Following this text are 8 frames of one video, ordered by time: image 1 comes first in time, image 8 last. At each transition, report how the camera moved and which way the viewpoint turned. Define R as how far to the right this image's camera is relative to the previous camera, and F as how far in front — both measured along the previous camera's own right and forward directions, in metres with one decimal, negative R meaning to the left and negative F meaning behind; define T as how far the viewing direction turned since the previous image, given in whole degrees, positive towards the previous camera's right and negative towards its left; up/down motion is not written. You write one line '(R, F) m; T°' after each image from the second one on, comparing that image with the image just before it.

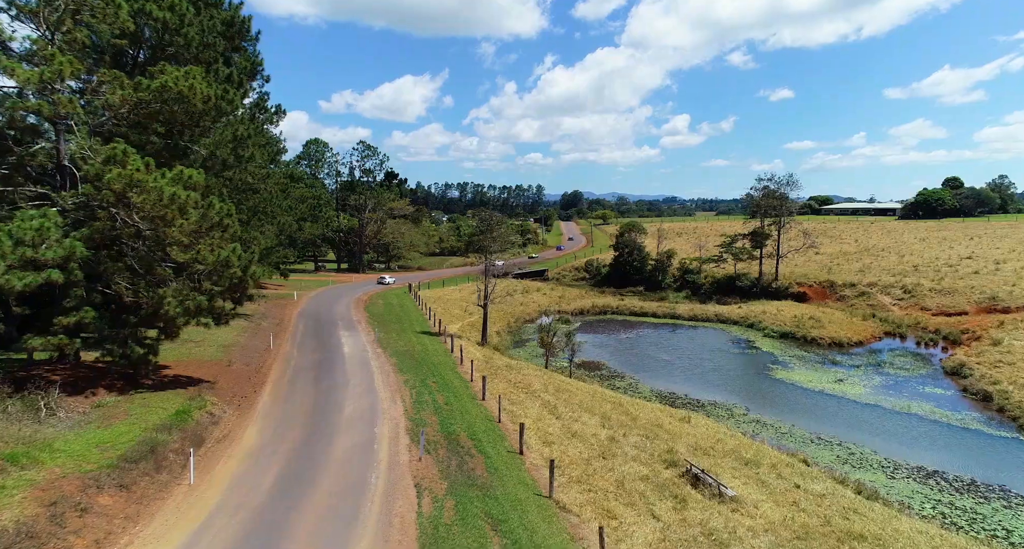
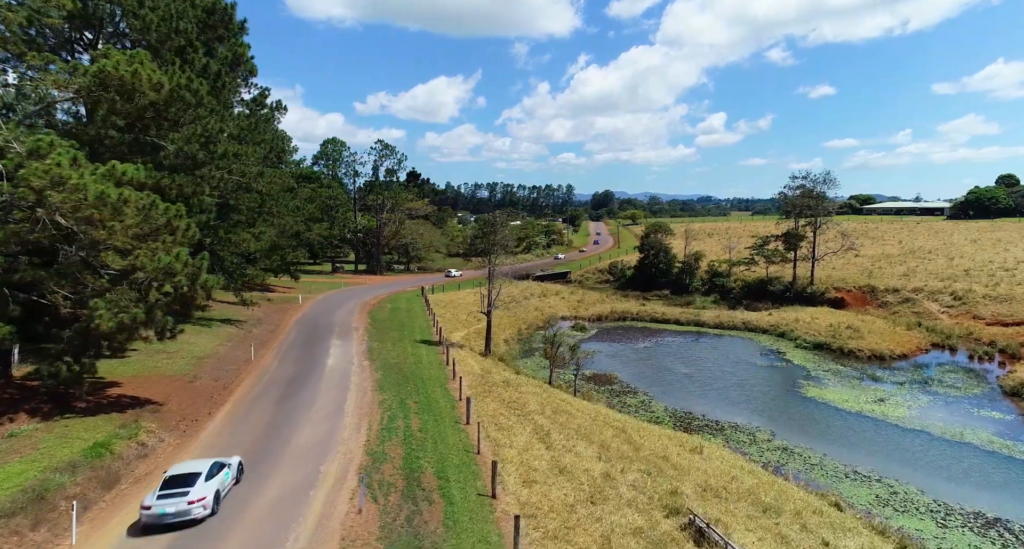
(+1.5, +2.6) m; -3°
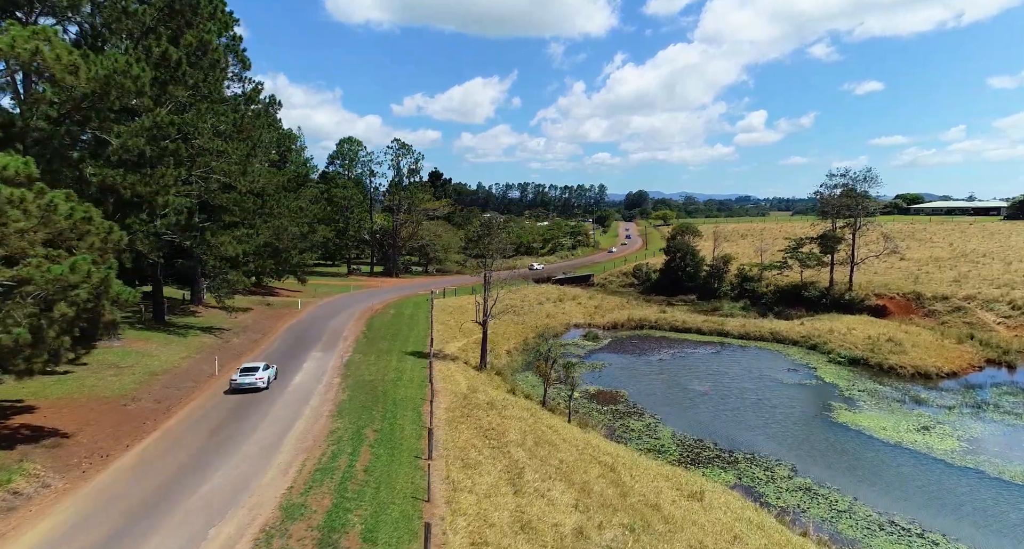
(+1.9, +2.9) m; -3°
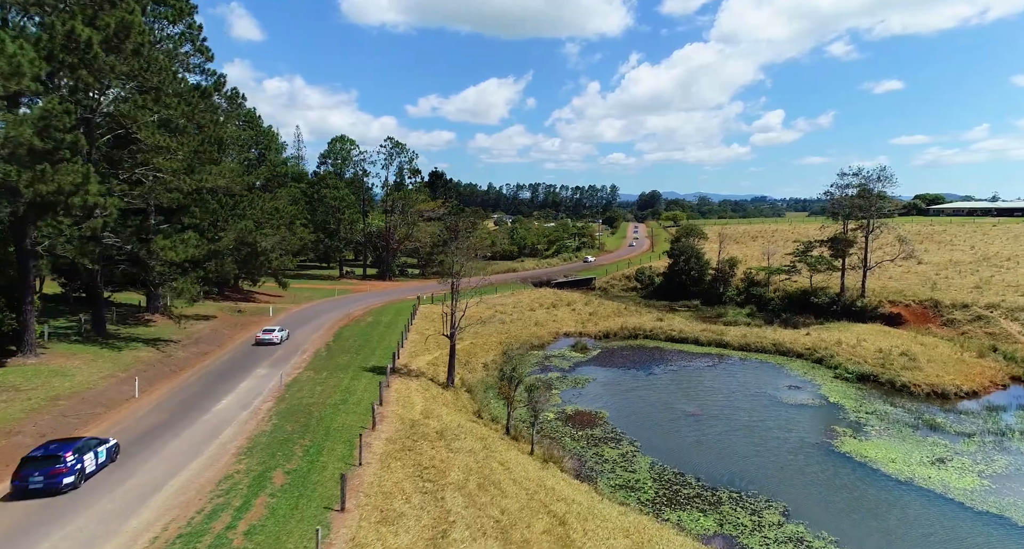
(+2.1, +2.9) m; -1°
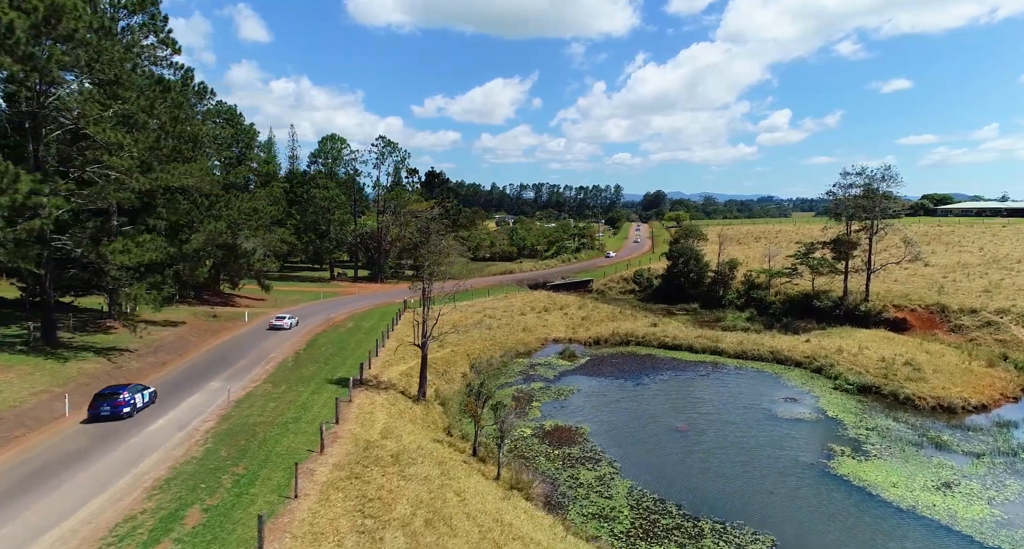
(+1.4, +1.9) m; 0°
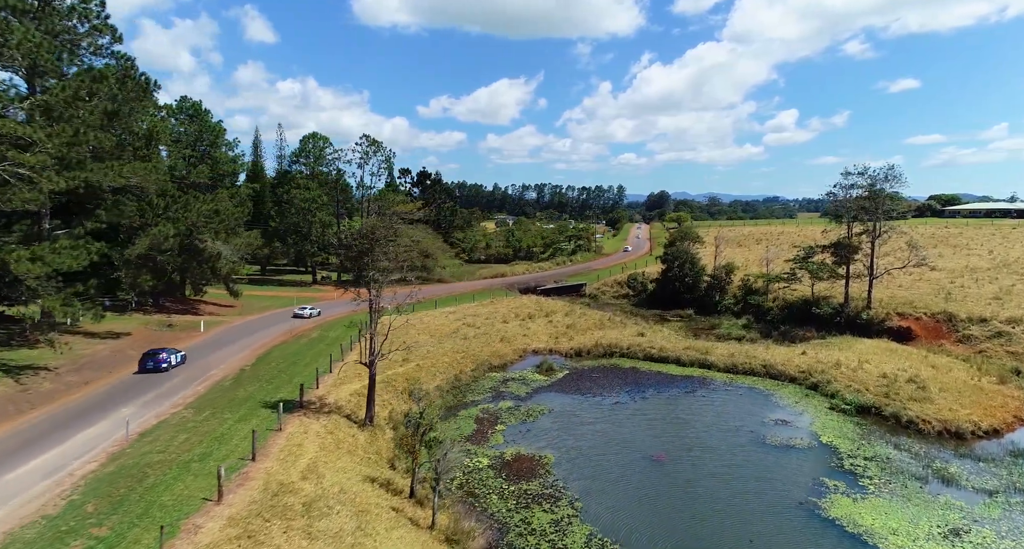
(+2.0, +2.8) m; 0°
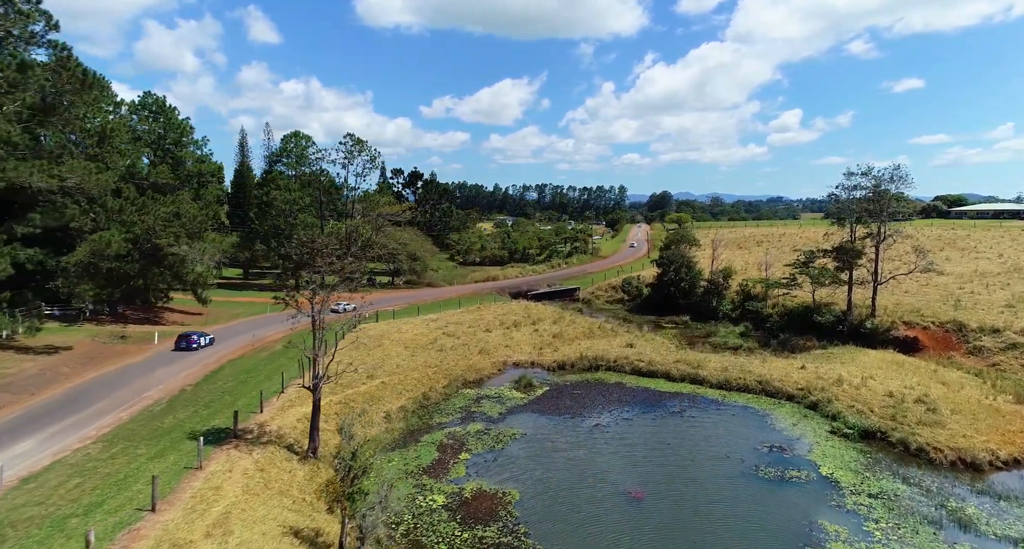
(+1.6, +2.7) m; 0°
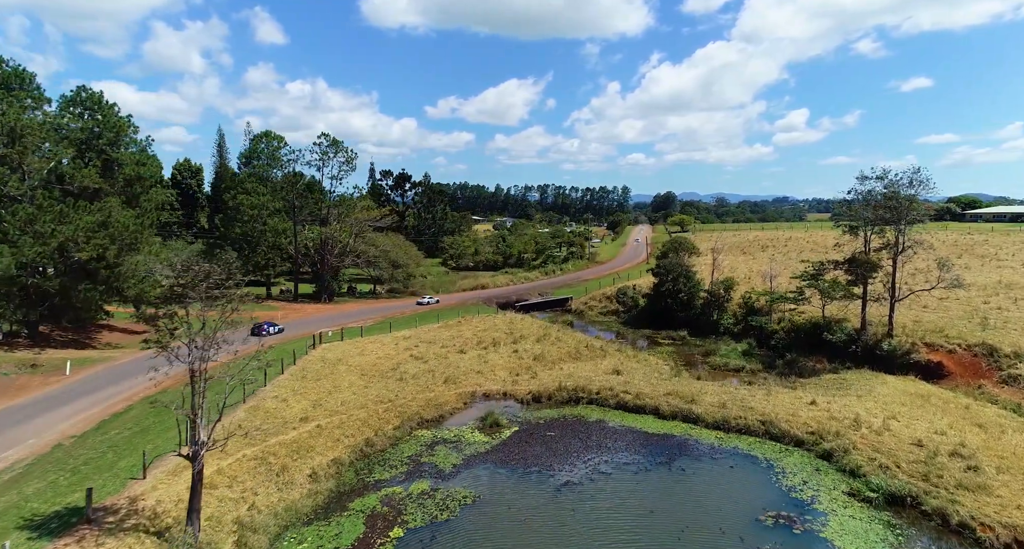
(+2.1, +4.9) m; 0°
